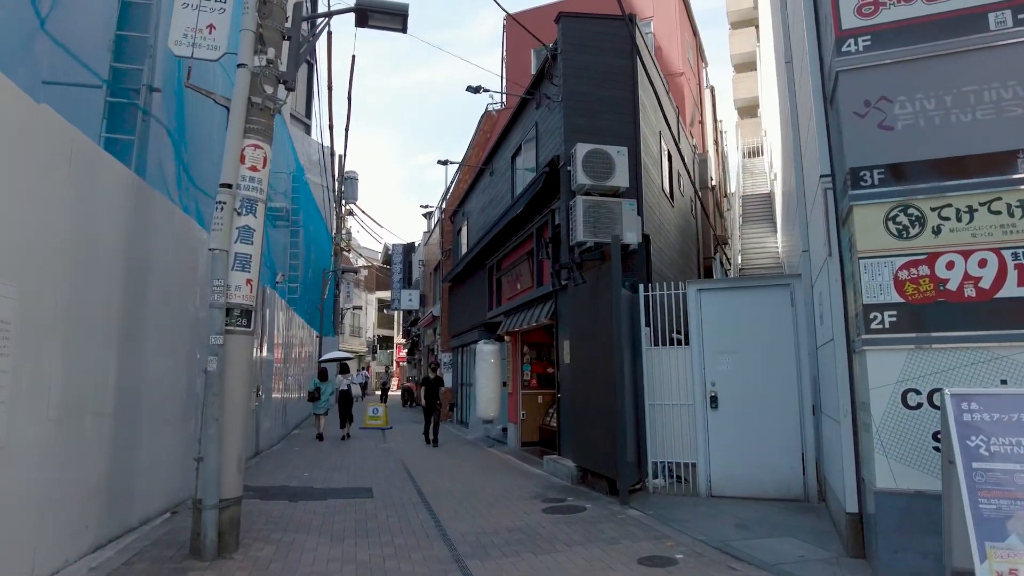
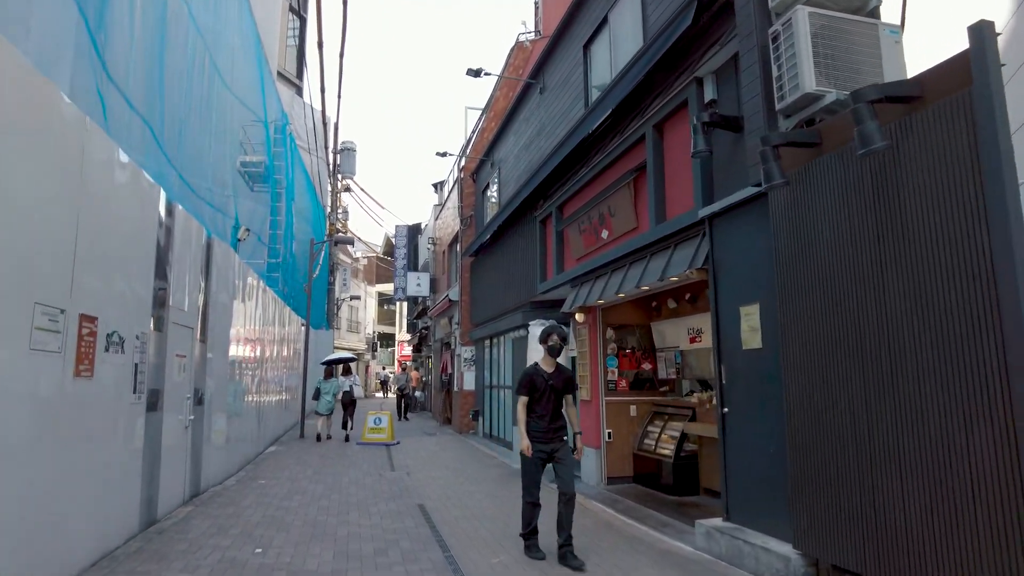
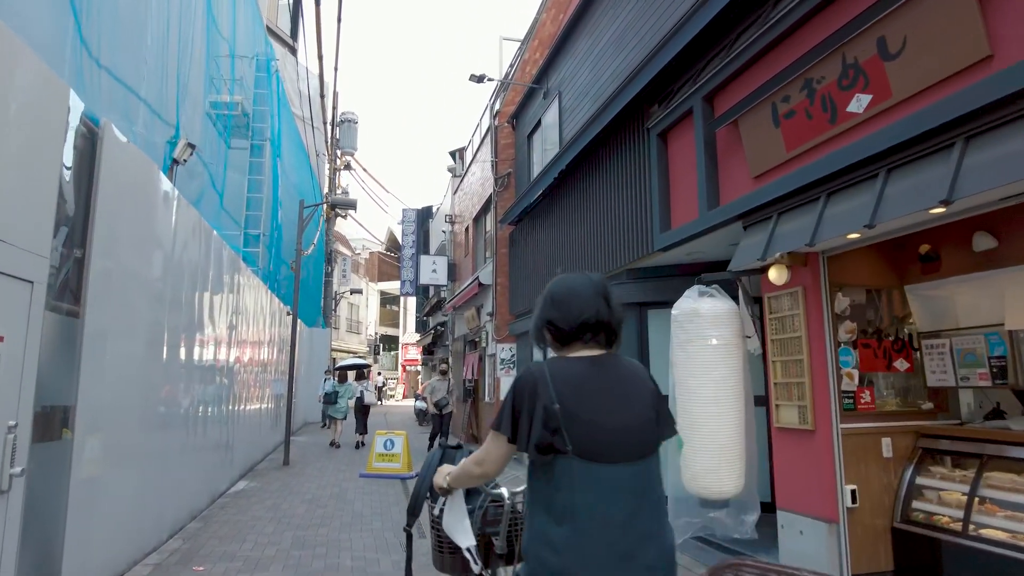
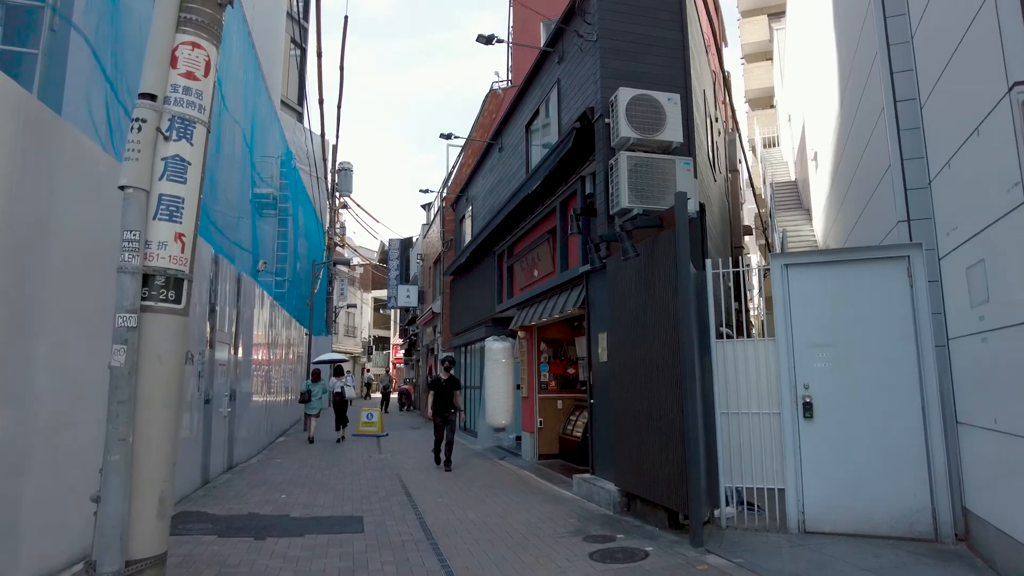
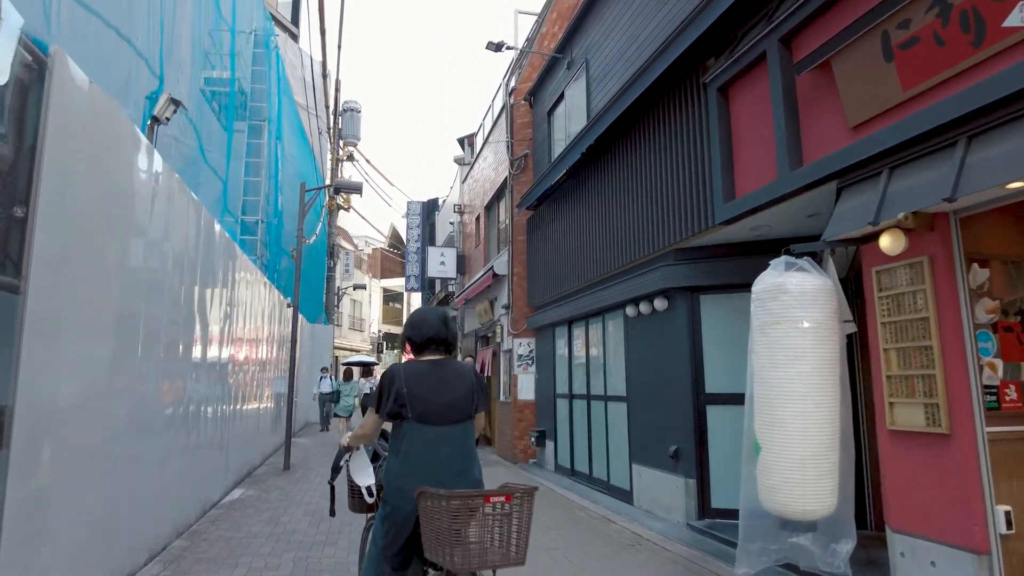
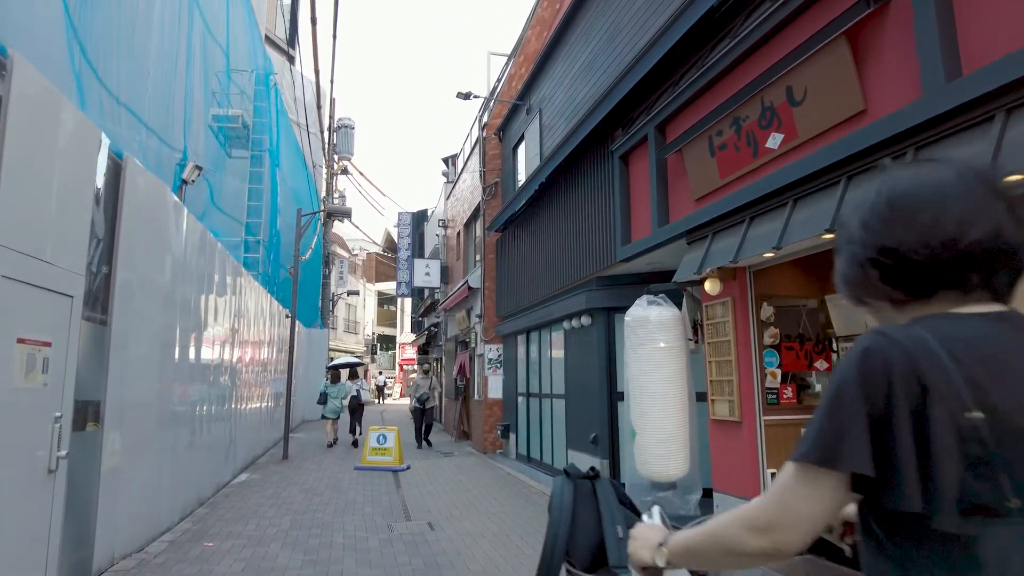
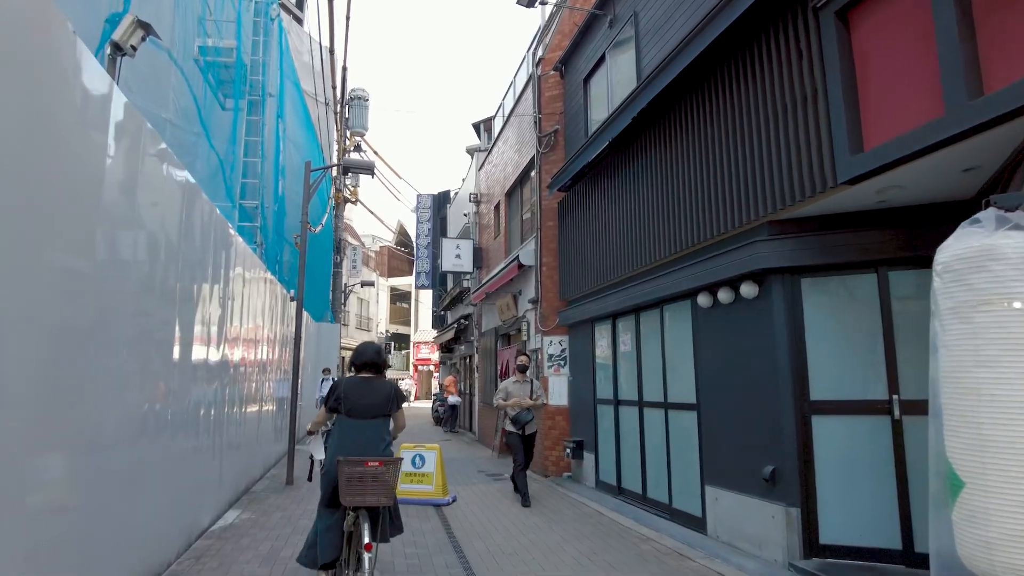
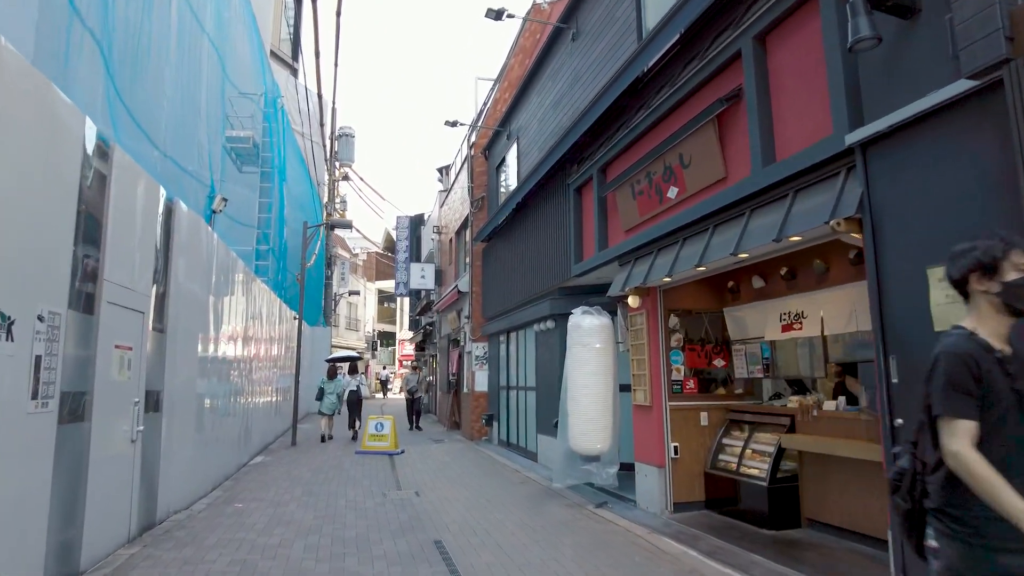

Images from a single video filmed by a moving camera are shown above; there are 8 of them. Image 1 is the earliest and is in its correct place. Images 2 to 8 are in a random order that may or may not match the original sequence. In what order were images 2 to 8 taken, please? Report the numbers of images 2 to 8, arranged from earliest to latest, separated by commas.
4, 2, 8, 6, 3, 5, 7
